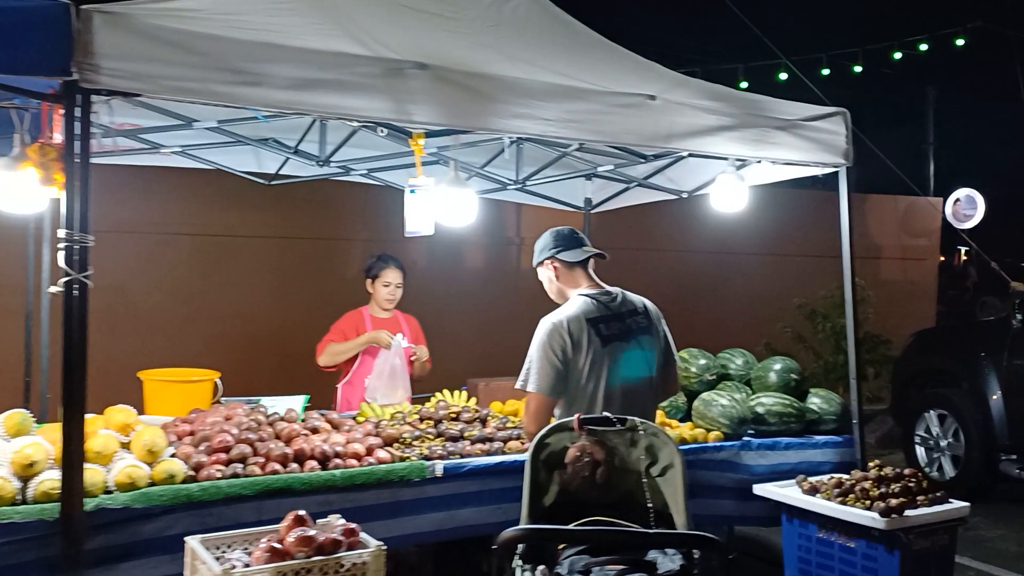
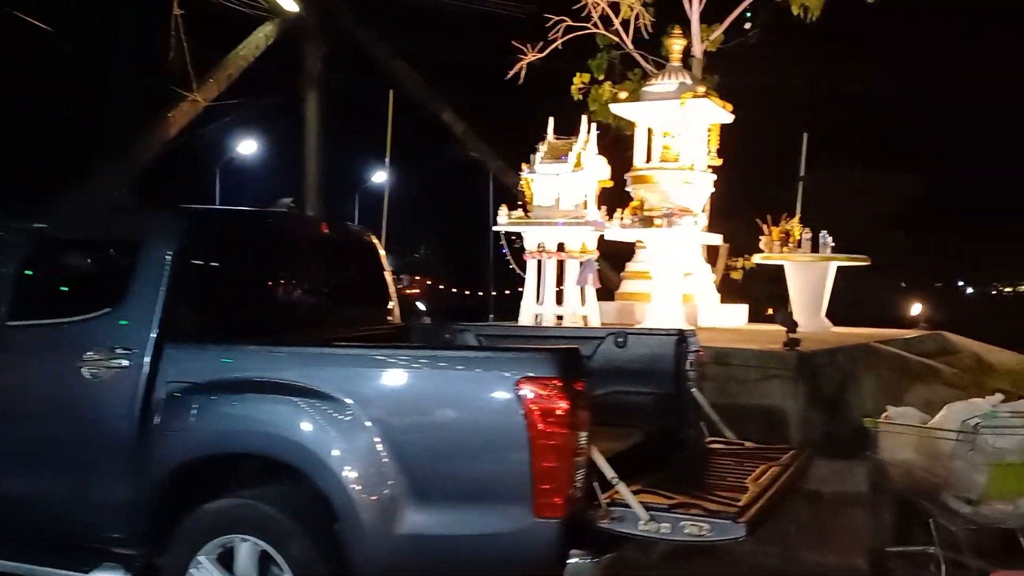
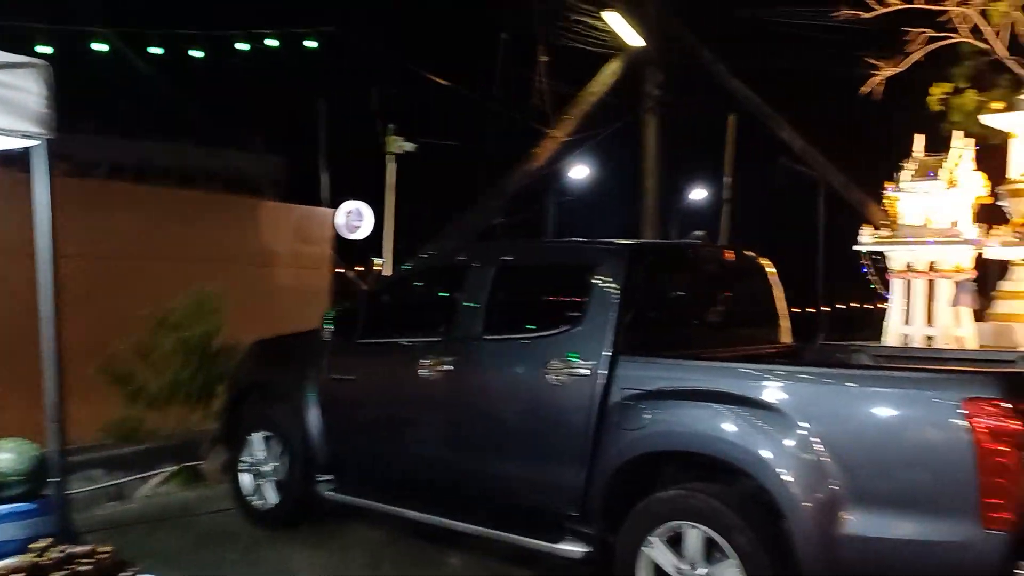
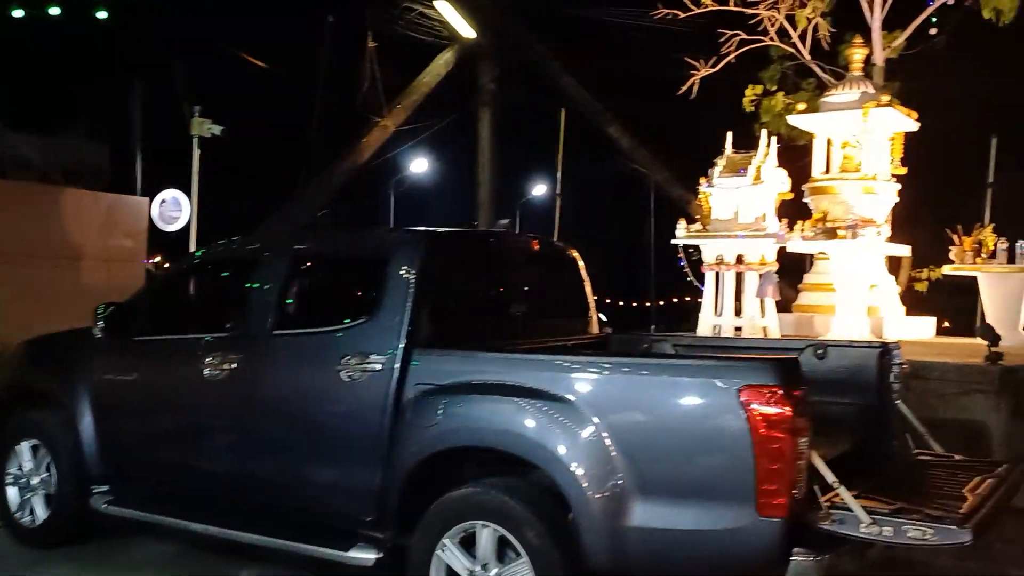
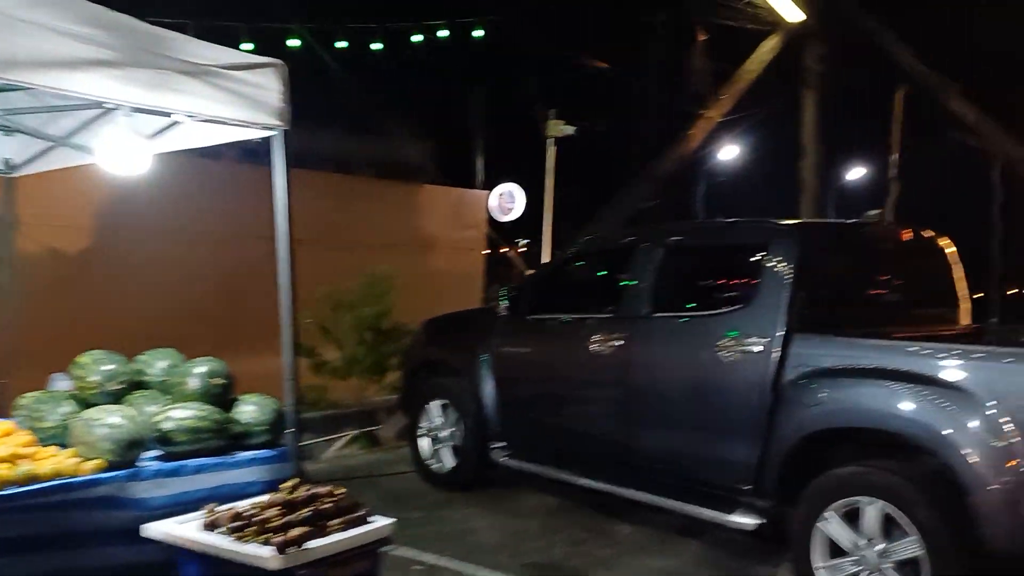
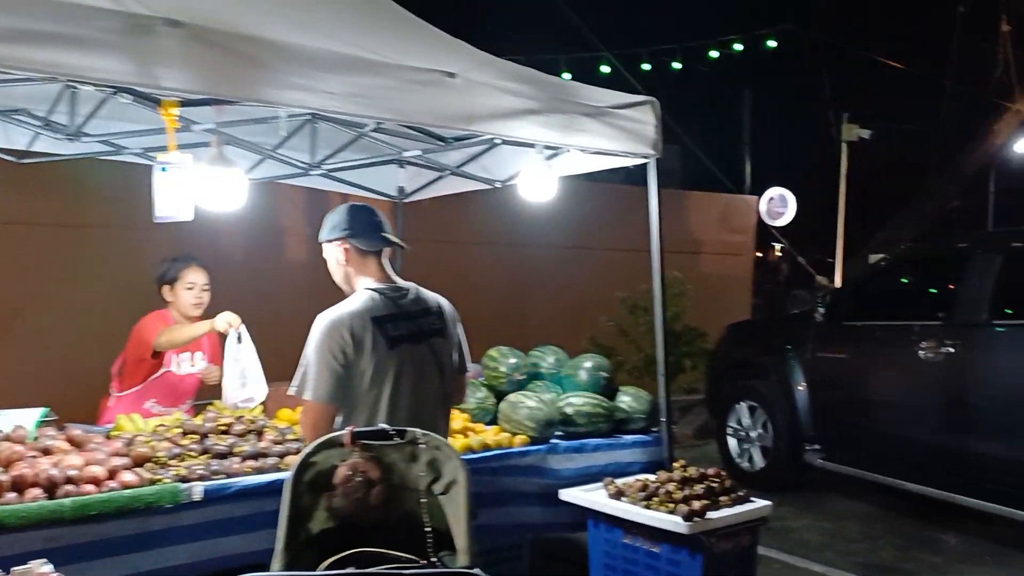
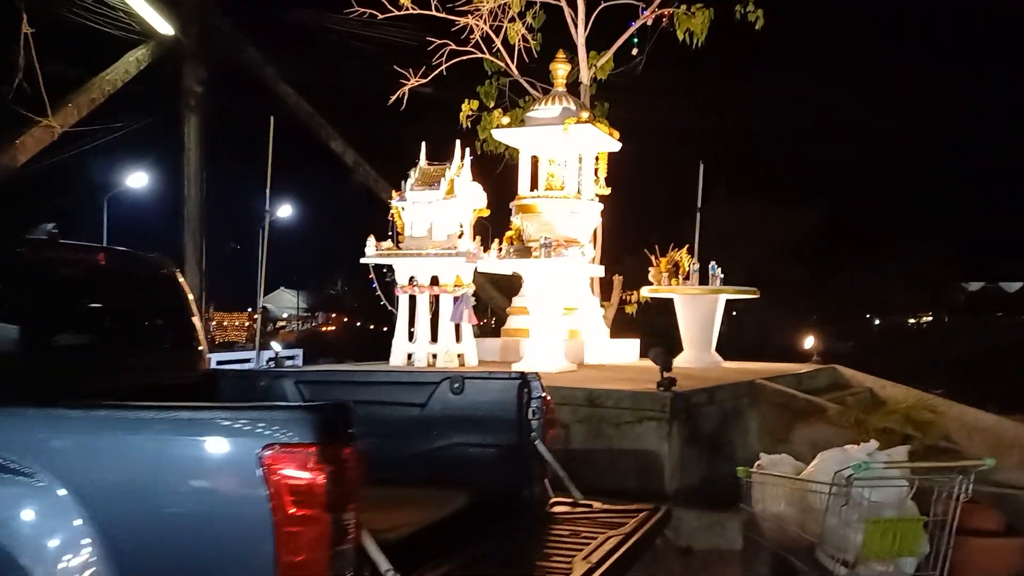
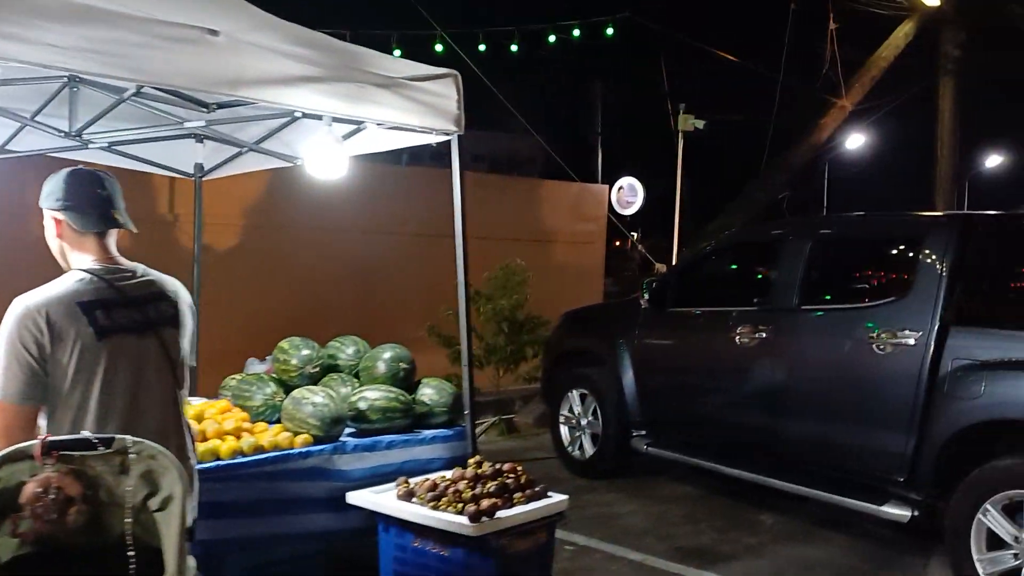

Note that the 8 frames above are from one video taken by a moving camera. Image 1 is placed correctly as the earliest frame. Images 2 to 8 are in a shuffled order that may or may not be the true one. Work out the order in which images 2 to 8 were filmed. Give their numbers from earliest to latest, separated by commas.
6, 8, 5, 3, 4, 2, 7
